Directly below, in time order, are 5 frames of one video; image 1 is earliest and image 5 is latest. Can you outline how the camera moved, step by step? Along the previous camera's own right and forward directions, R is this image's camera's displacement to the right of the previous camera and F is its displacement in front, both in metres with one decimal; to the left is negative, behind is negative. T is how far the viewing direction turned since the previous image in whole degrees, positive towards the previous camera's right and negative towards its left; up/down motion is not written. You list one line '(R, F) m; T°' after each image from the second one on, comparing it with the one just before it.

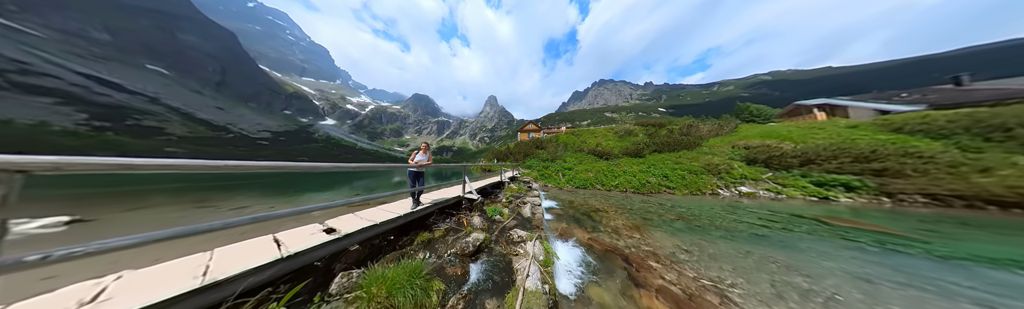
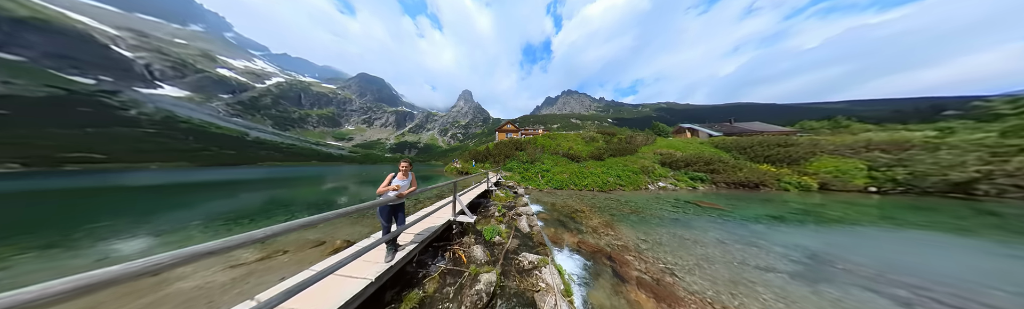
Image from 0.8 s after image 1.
(-2.1, +0.7) m; +15°
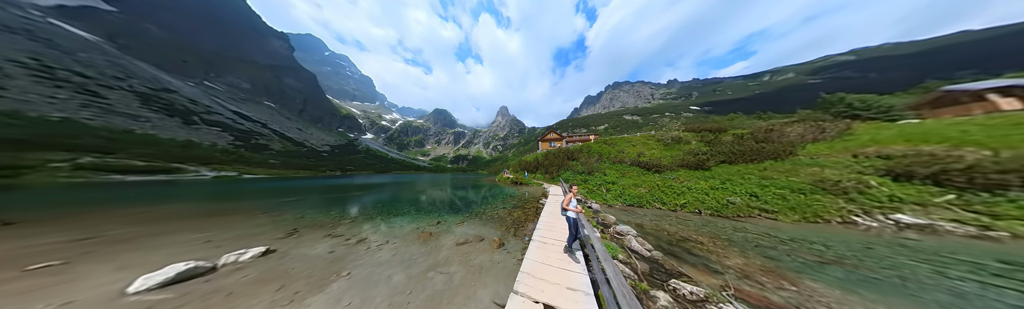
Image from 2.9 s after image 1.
(+2.7, +1.1) m; -23°
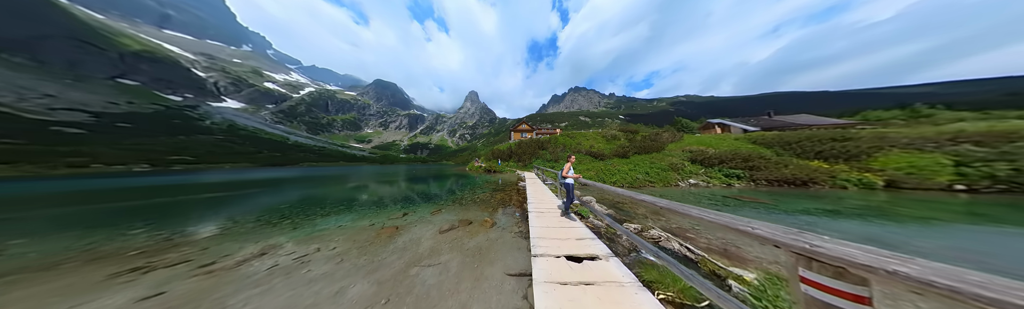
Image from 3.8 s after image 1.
(-2.7, 0.0) m; +19°
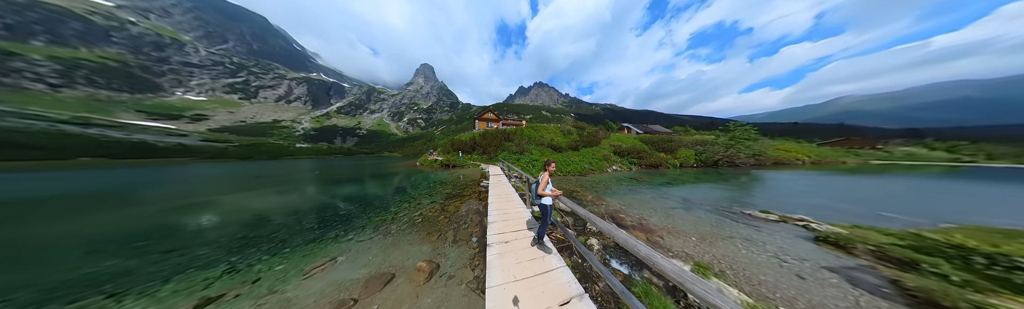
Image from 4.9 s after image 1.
(-2.6, +1.0) m; +21°
